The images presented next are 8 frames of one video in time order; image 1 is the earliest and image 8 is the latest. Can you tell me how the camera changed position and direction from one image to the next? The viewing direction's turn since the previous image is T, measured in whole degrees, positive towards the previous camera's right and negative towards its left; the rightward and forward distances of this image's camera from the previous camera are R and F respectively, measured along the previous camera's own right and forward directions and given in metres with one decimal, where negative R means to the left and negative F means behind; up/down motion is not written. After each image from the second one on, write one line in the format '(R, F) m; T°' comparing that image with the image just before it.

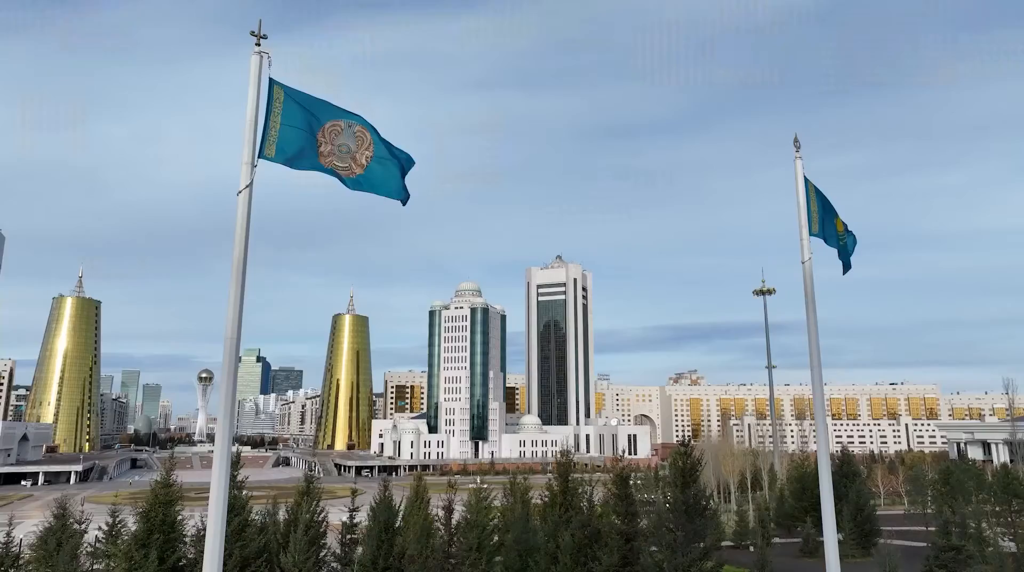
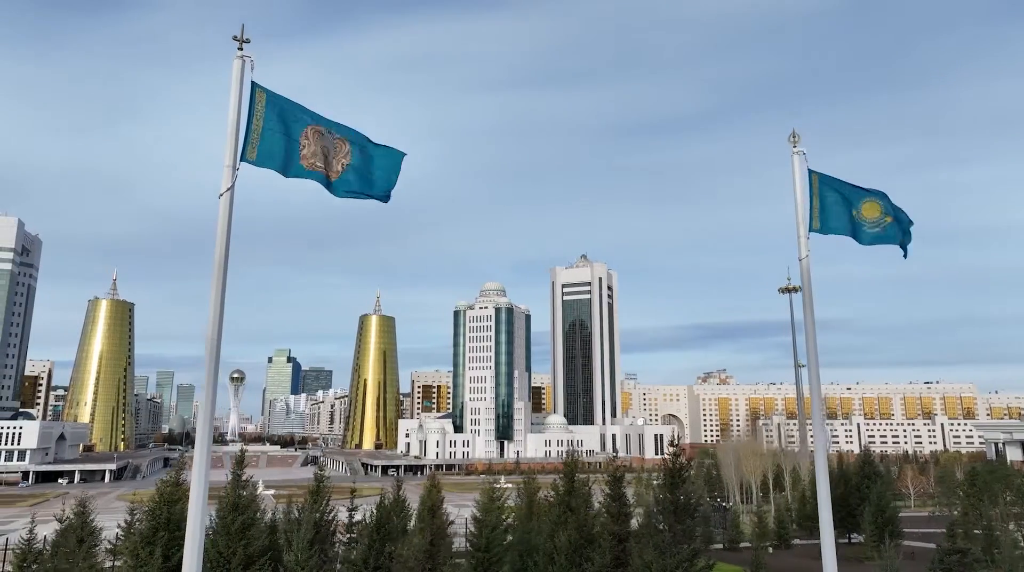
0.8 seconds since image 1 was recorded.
(+0.7, +0.1) m; -2°
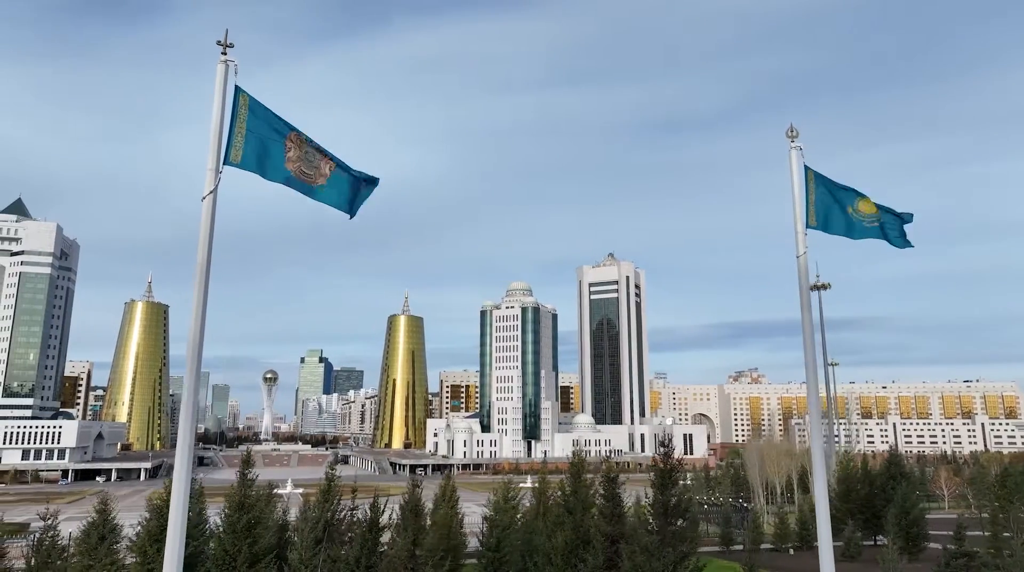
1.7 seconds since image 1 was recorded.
(+0.7, +0.1) m; -2°
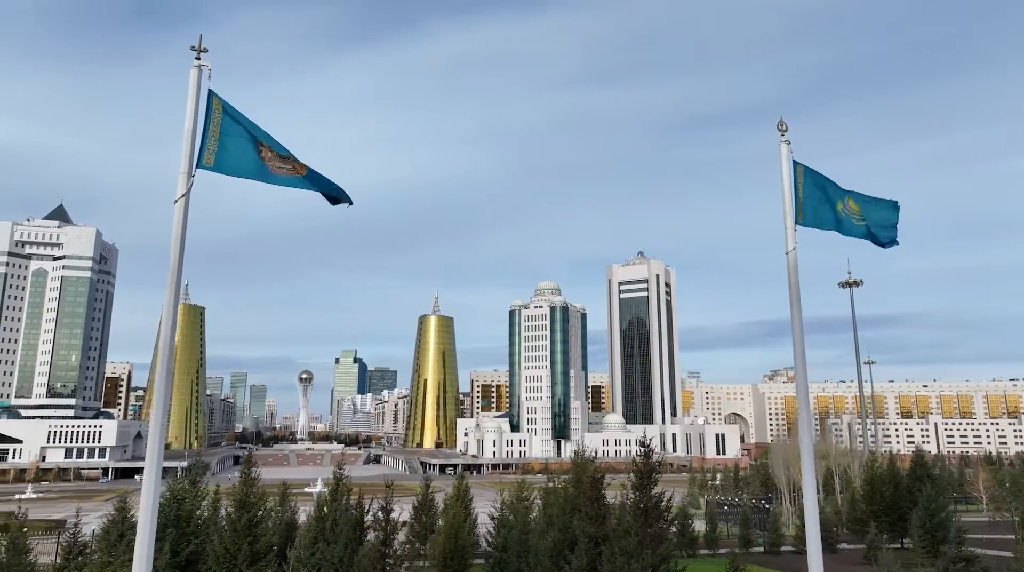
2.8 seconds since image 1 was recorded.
(+0.9, +0.1) m; -2°
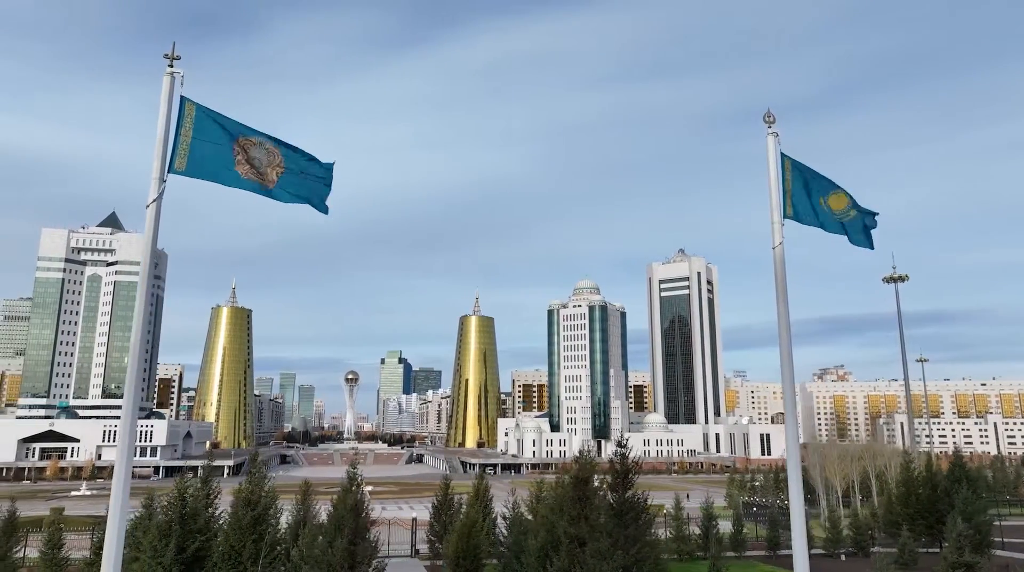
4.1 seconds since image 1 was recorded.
(+1.2, +0.1) m; -3°
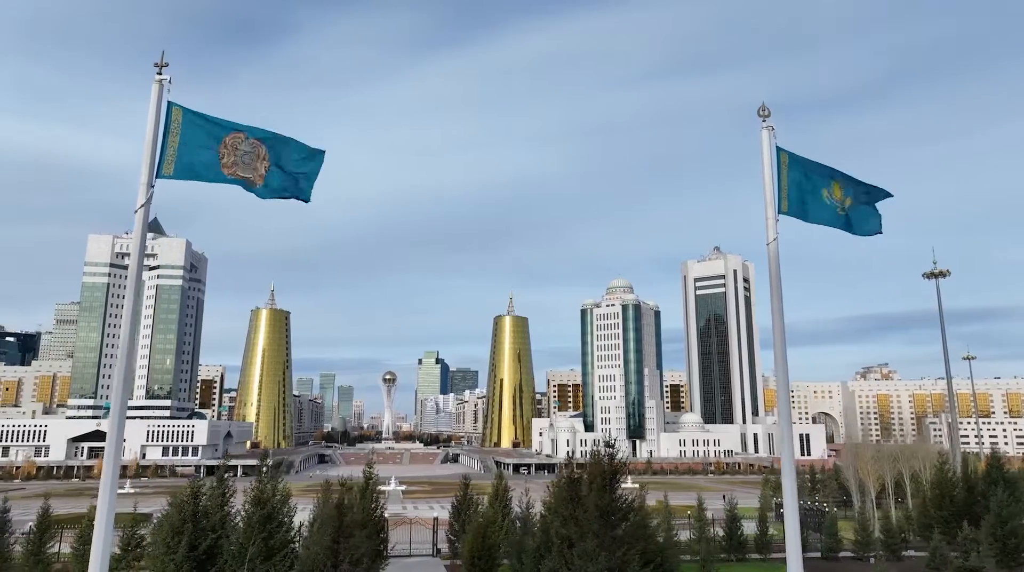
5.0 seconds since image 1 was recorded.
(+0.8, +0.1) m; -3°
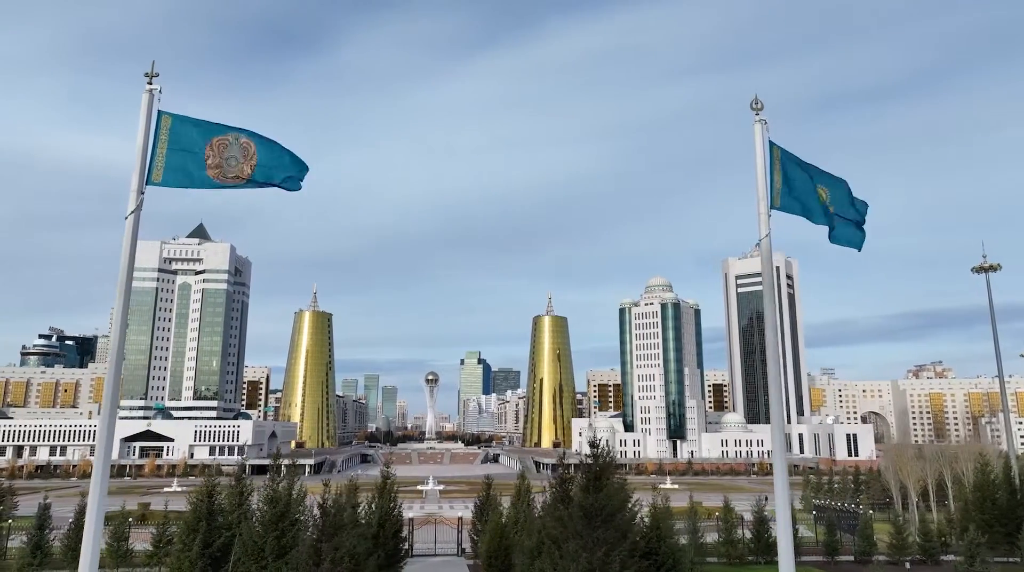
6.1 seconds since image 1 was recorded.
(+0.9, 0.0) m; -3°
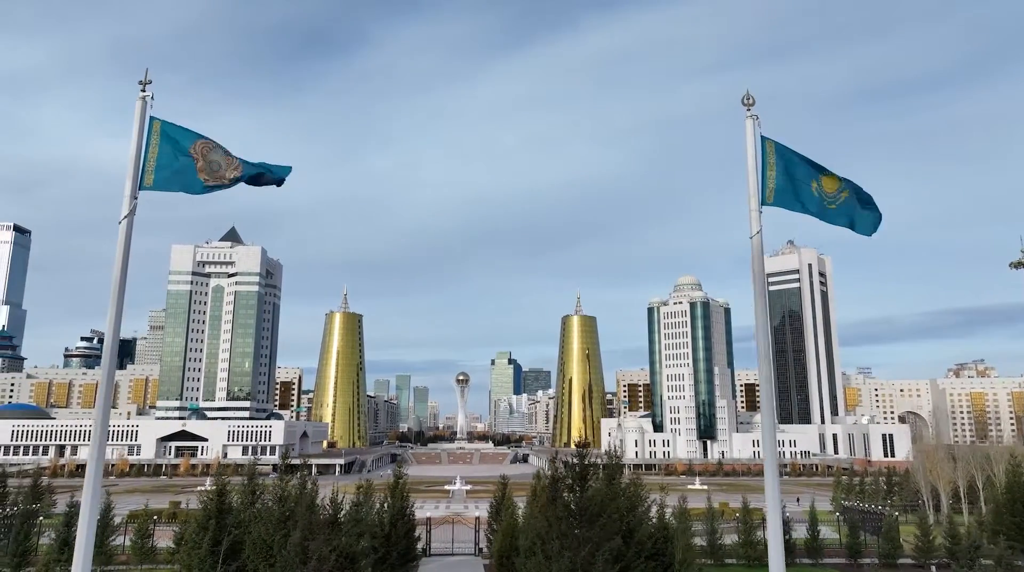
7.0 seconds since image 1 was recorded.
(+0.7, 0.0) m; -2°
